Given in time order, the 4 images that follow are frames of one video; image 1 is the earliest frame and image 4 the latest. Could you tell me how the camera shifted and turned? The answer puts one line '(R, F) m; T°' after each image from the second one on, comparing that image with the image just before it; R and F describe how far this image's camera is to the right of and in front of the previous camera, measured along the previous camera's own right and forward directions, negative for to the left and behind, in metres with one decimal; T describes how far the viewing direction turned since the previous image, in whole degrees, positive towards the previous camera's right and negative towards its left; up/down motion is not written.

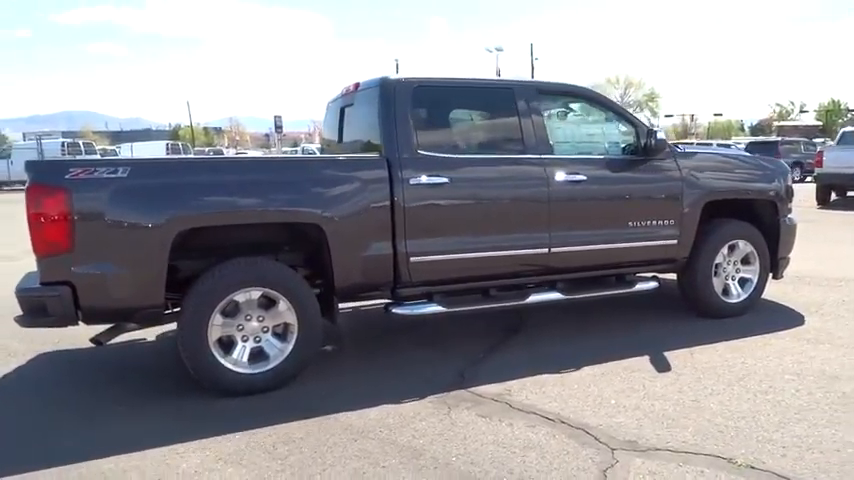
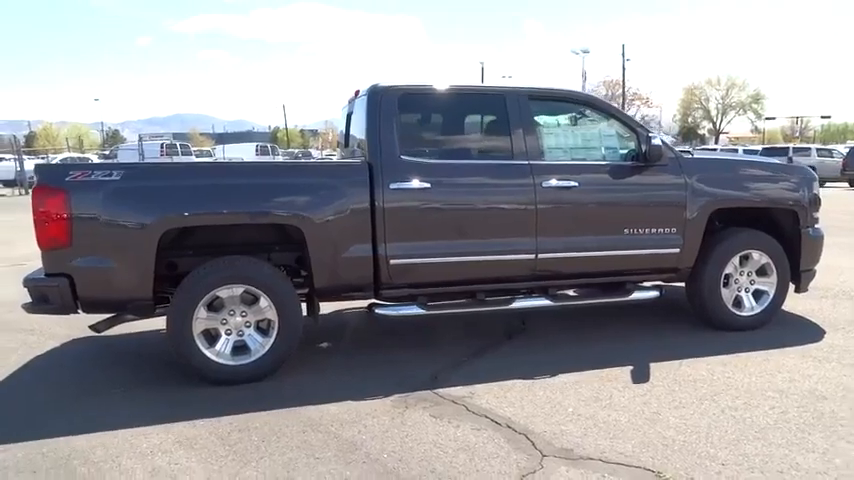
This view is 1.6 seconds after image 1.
(+0.8, -0.1) m; -8°
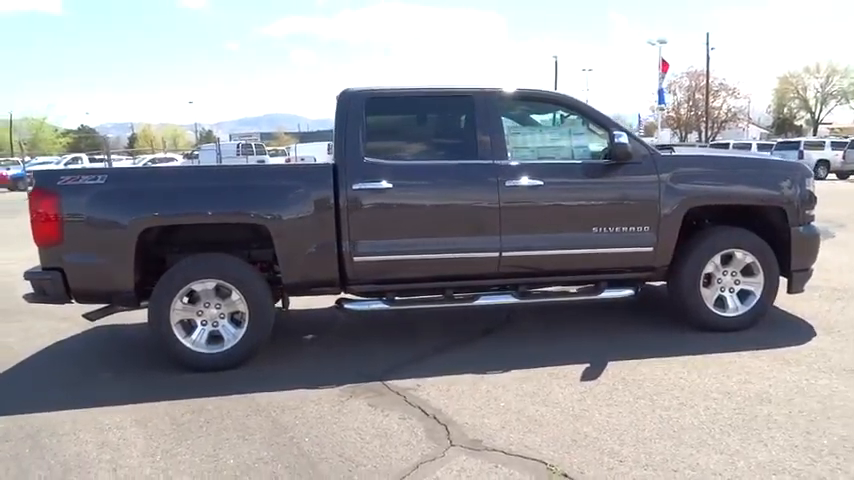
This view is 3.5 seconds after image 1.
(+0.9, -0.1) m; -7°
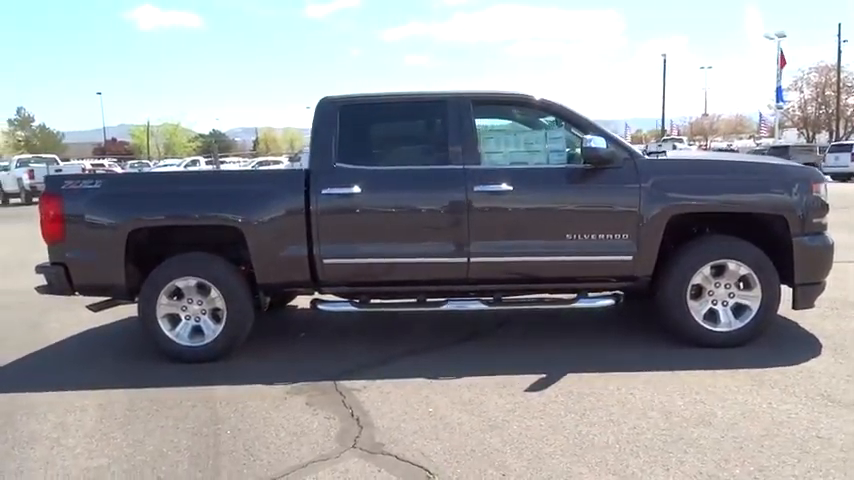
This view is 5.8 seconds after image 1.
(+1.1, 0.0) m; -9°
